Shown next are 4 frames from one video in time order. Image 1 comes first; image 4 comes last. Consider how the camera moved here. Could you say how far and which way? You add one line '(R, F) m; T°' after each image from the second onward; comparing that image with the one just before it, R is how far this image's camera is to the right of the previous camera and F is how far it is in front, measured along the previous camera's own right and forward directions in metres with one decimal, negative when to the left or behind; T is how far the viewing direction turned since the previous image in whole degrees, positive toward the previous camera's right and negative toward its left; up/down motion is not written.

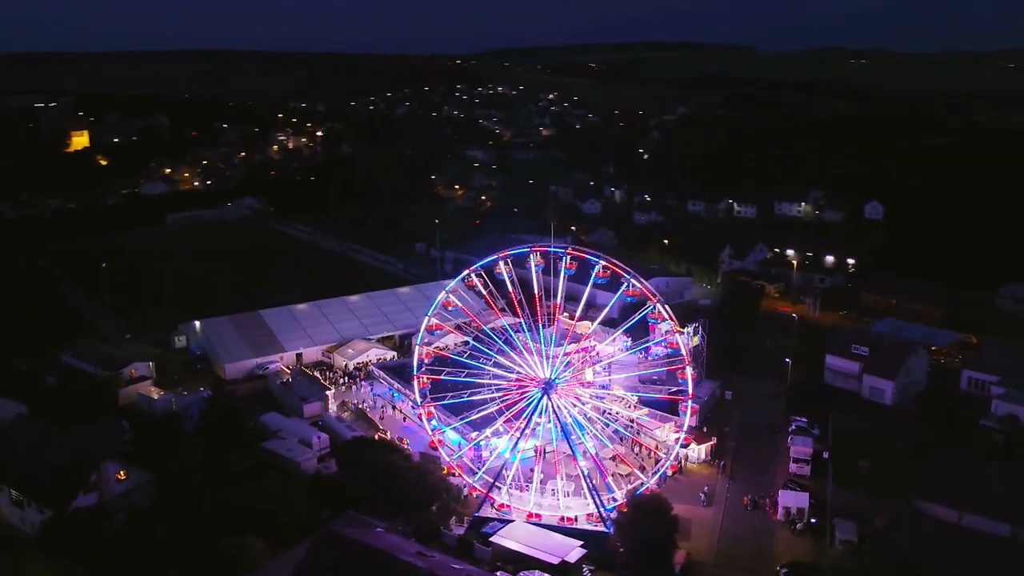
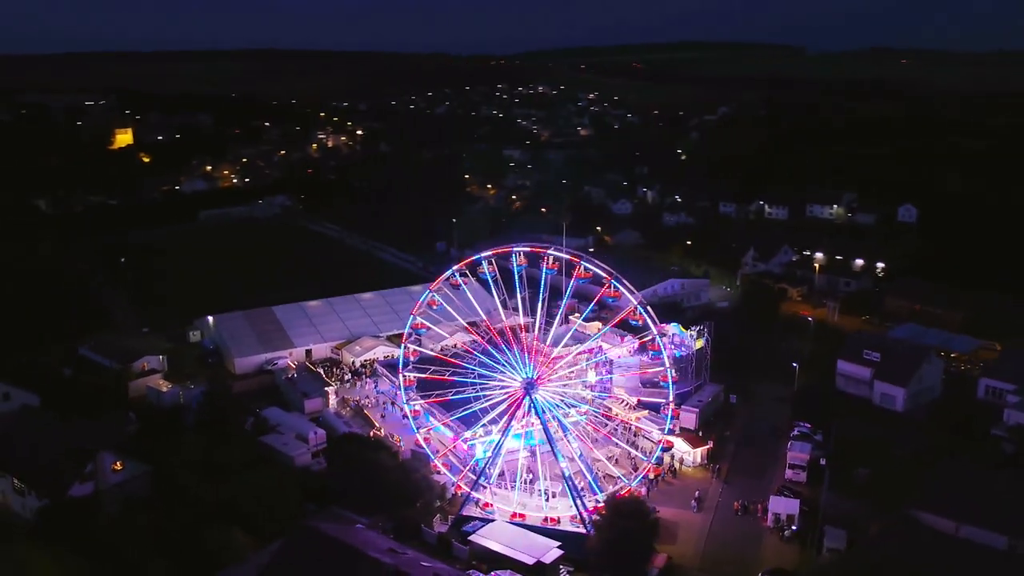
(+0.7, 0.0) m; -3°
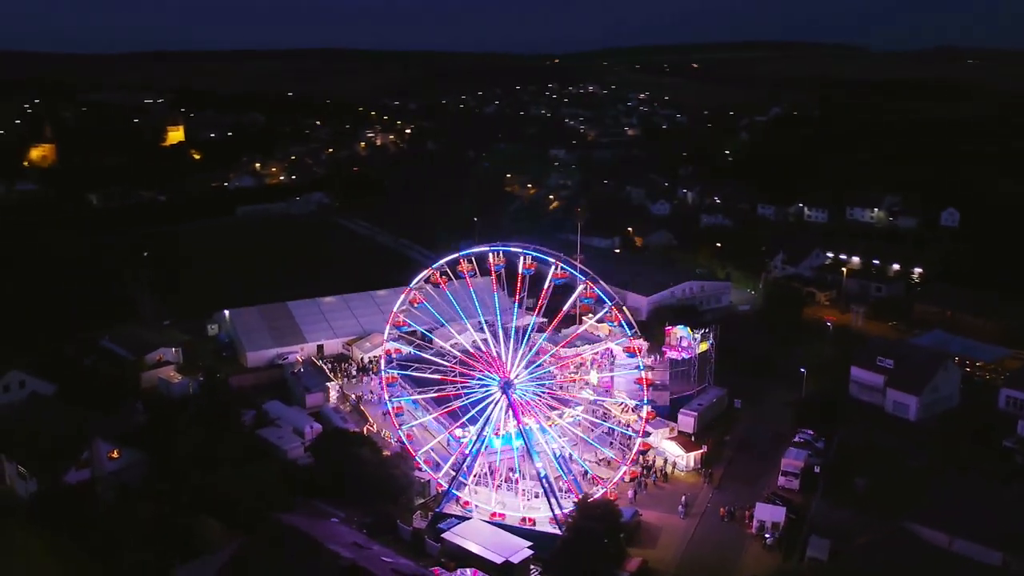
(+0.9, 0.0) m; -3°
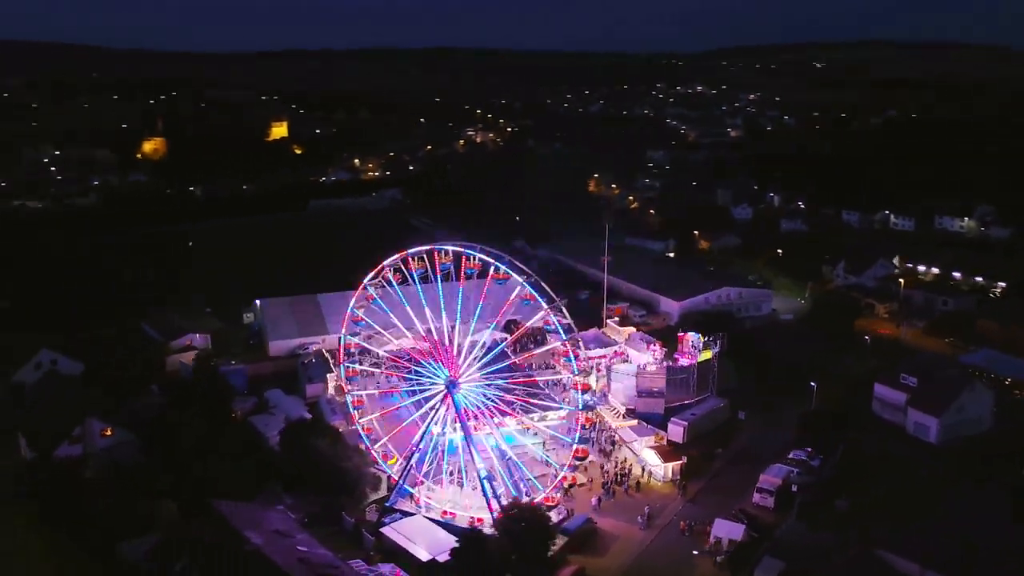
(+2.0, +0.2) m; -7°
